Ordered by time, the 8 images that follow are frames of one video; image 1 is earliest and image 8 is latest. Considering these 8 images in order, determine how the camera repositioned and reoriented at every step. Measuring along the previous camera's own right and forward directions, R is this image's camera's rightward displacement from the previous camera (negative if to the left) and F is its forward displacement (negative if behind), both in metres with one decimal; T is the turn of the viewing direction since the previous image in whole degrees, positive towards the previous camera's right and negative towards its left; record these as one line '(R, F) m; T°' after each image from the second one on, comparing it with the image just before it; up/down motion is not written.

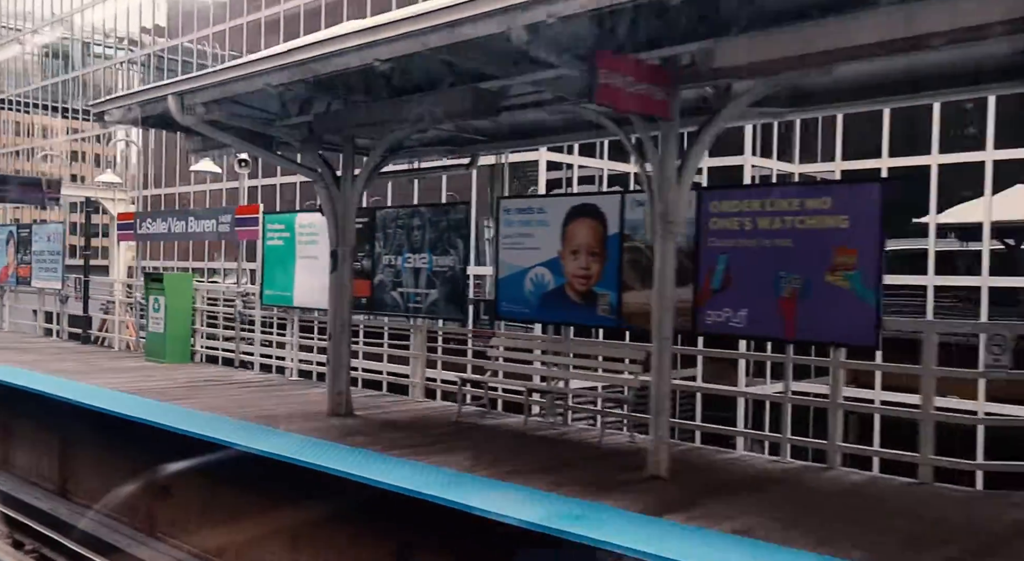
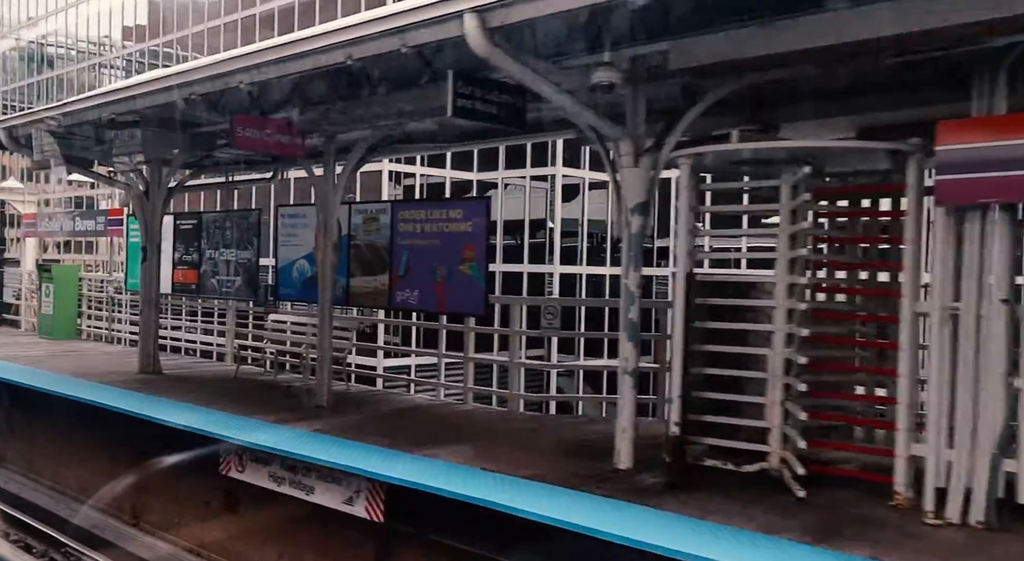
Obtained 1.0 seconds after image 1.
(+3.1, -3.0) m; 0°
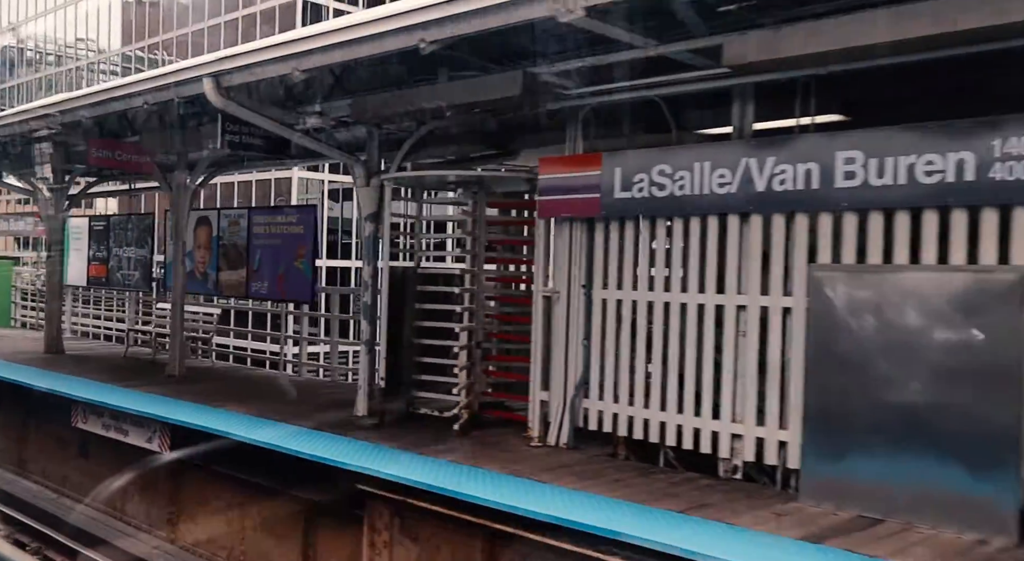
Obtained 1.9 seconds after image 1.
(+2.3, -2.2) m; 0°
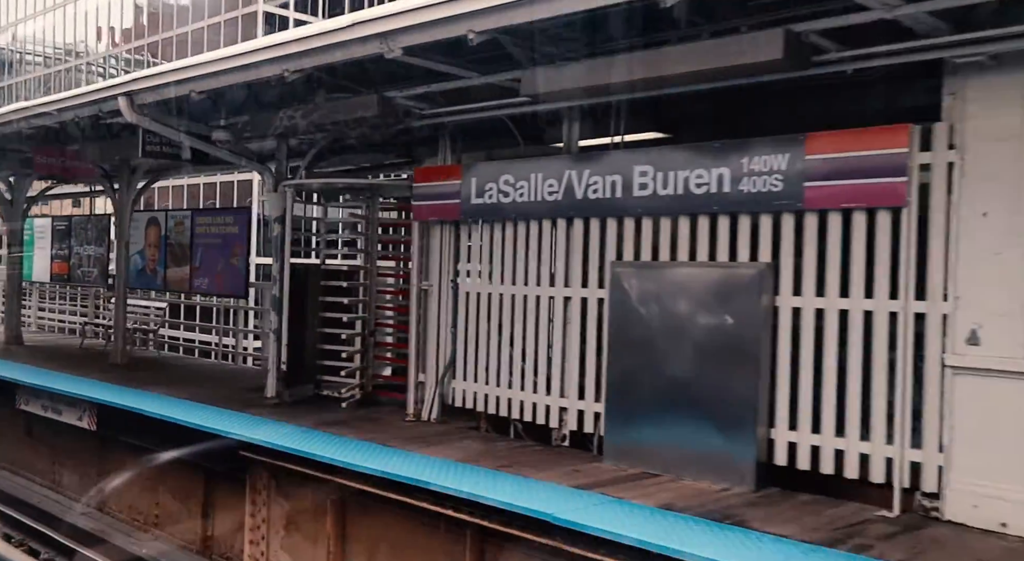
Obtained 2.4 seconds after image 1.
(+1.1, -1.1) m; 0°
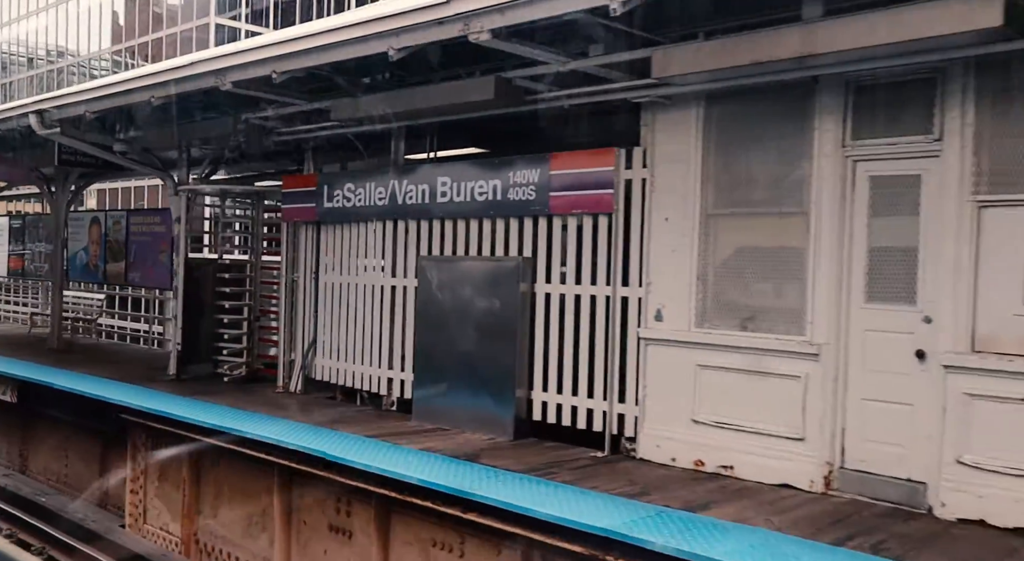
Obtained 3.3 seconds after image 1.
(+1.6, -1.5) m; 0°
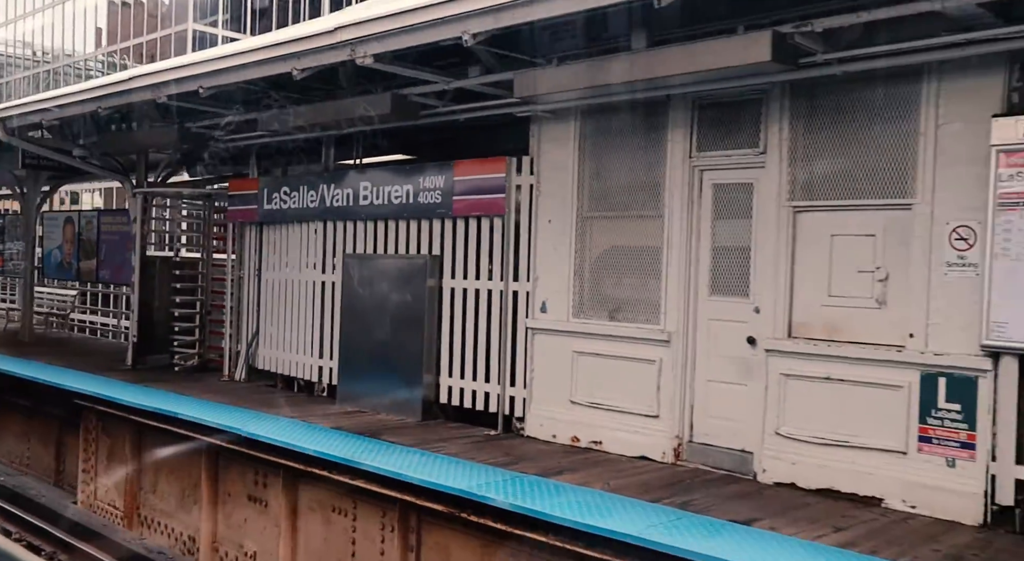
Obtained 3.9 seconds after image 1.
(+0.8, -0.8) m; 0°
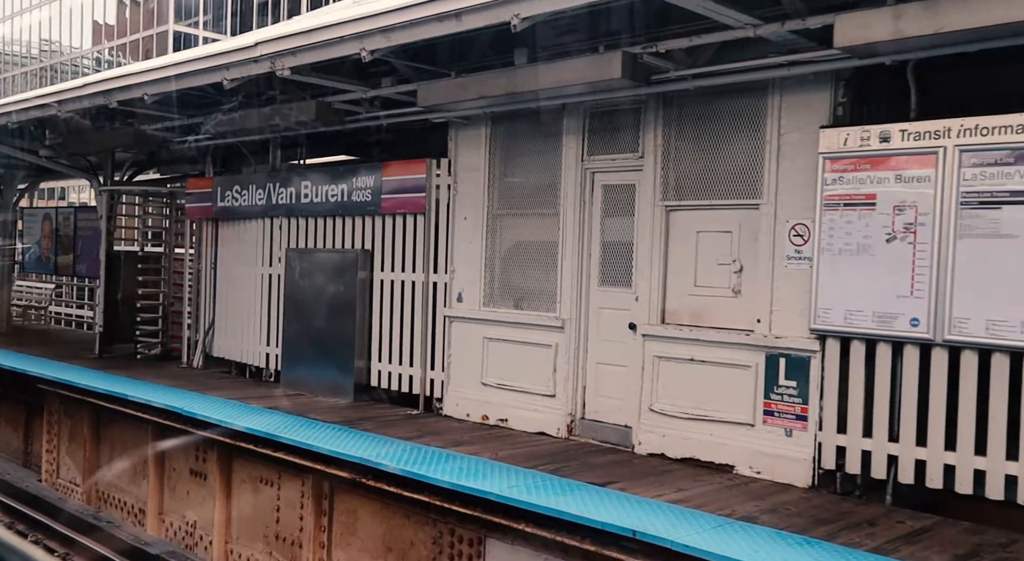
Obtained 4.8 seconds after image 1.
(+0.7, -0.7) m; 0°
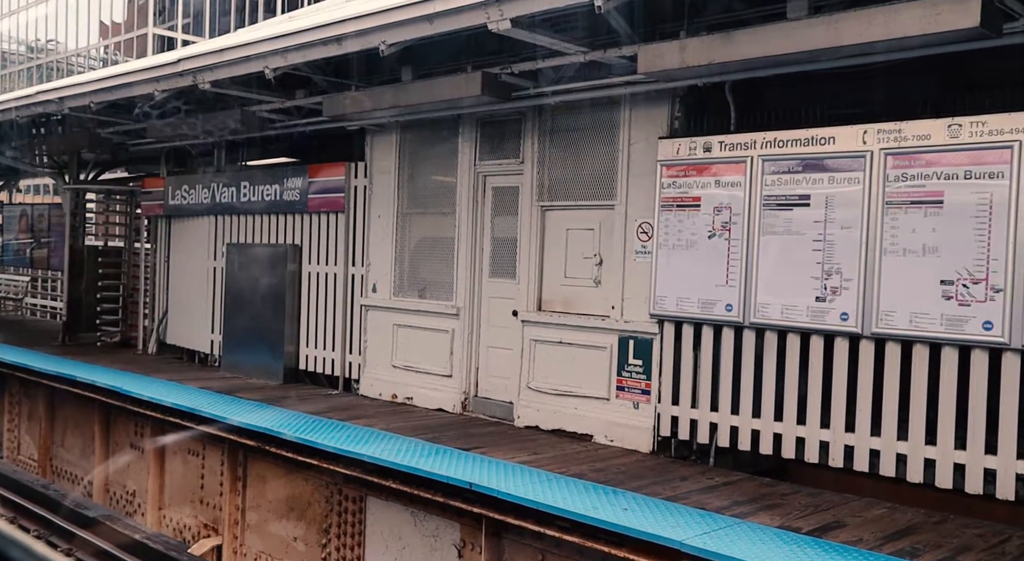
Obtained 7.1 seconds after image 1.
(+0.9, -0.9) m; 0°
